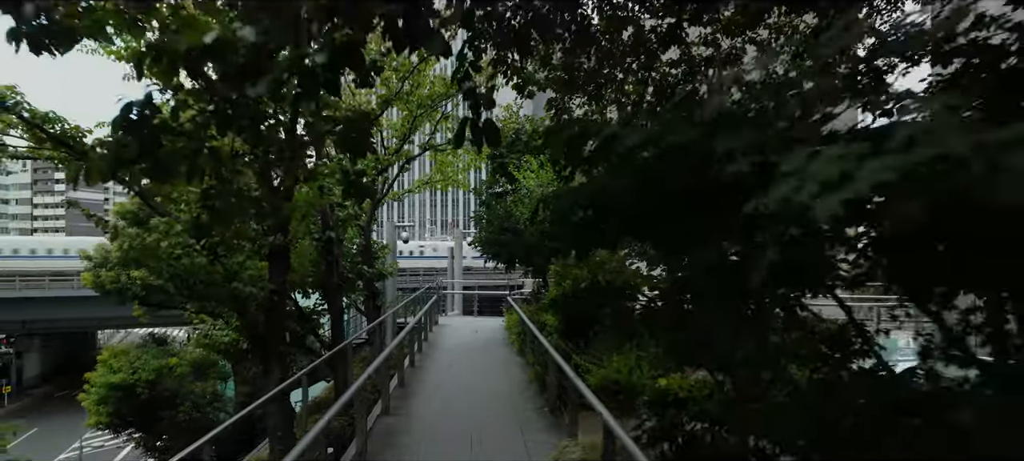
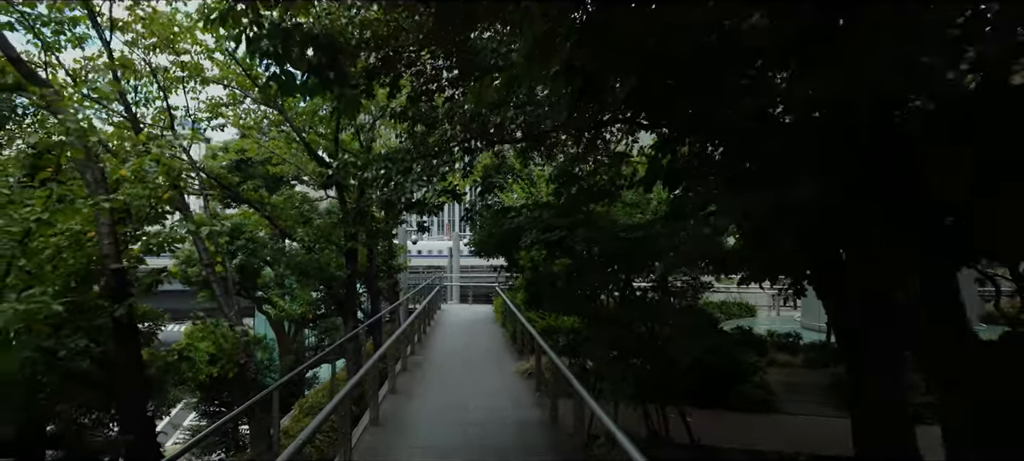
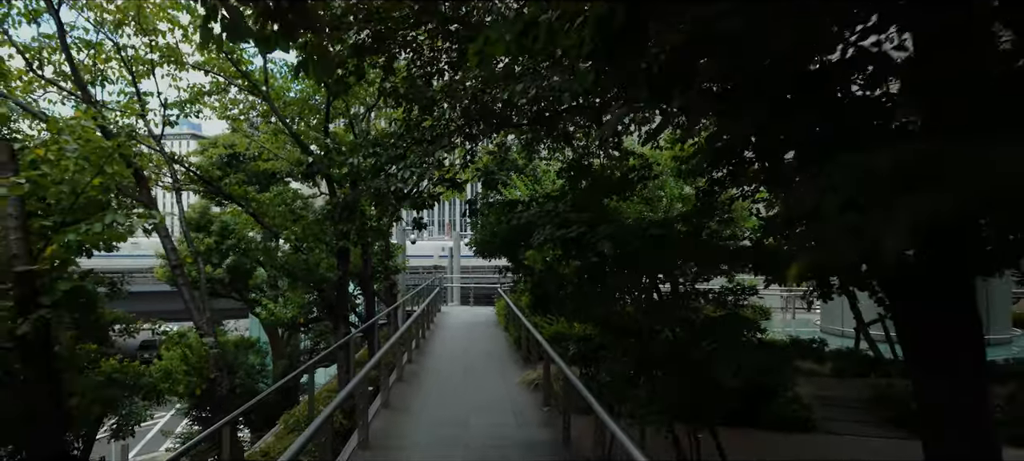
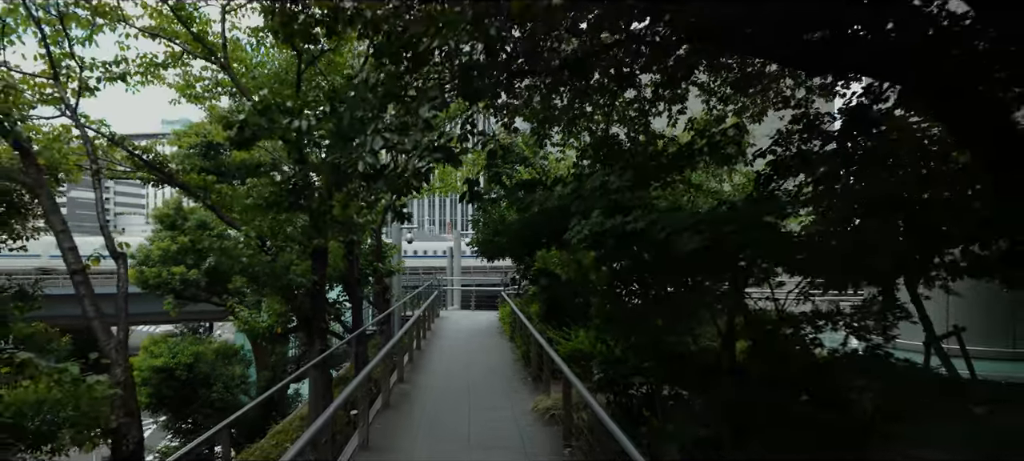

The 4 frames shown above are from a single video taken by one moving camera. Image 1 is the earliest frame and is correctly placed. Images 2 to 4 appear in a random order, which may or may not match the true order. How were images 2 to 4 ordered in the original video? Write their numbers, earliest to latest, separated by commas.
4, 3, 2
